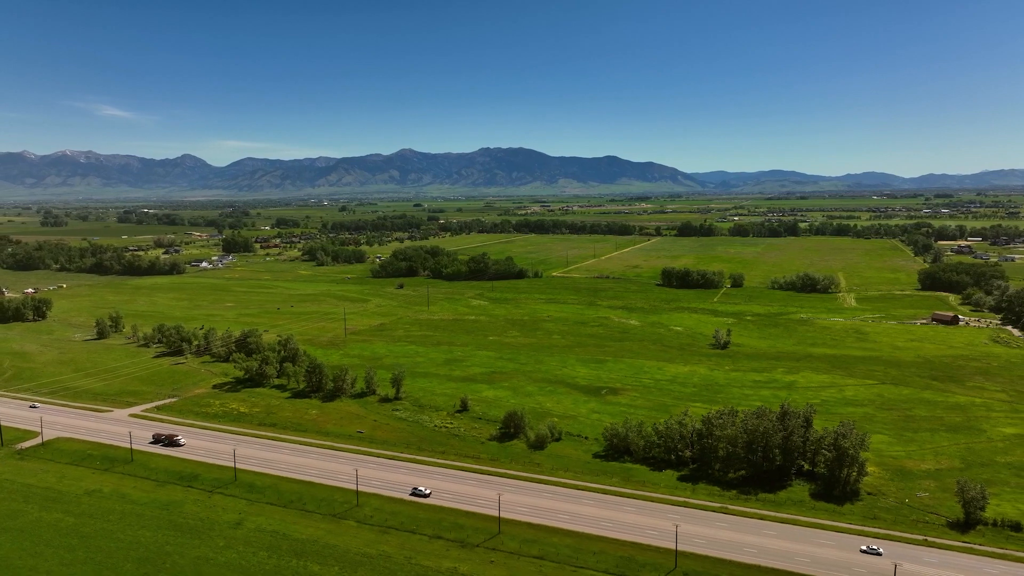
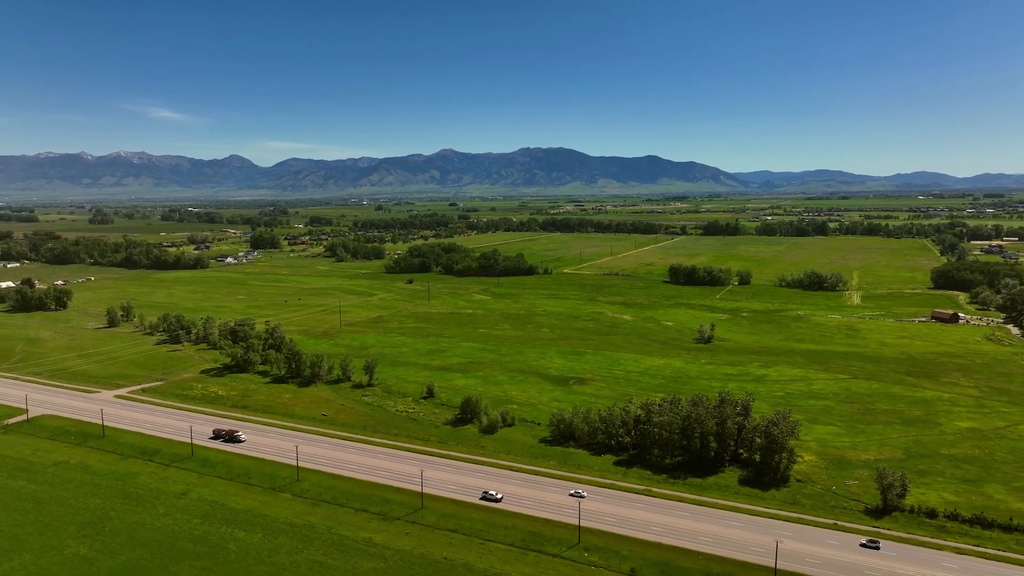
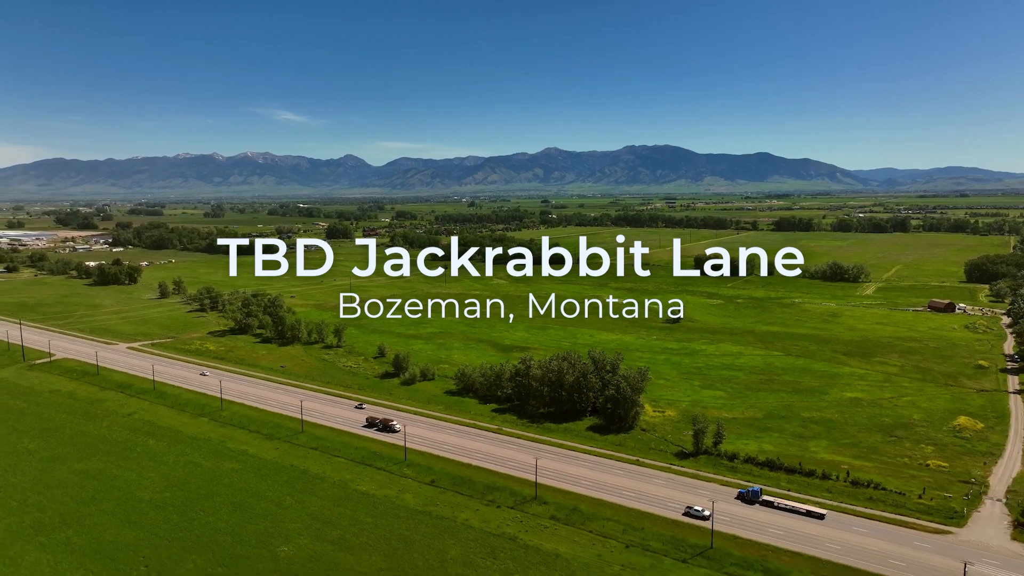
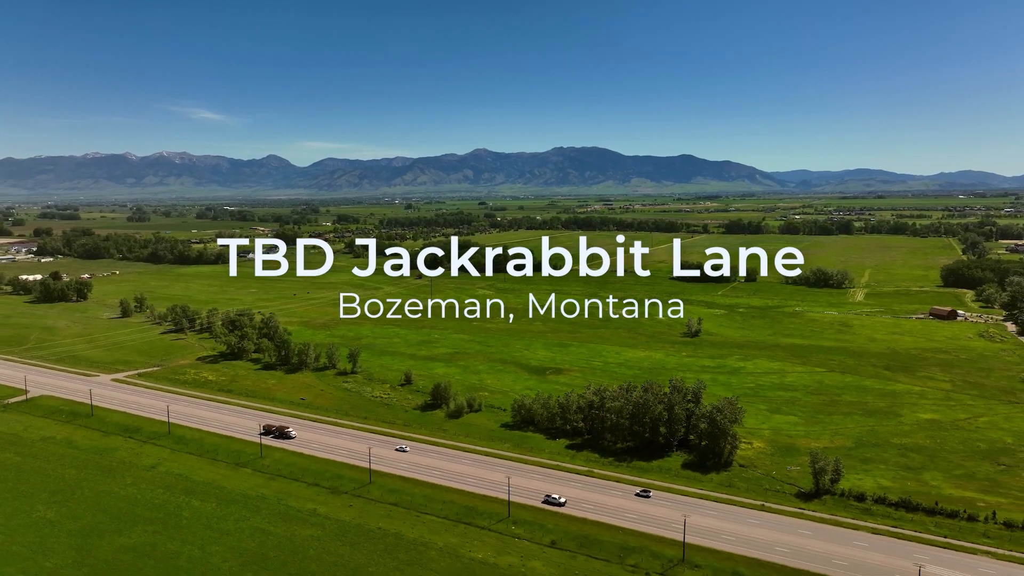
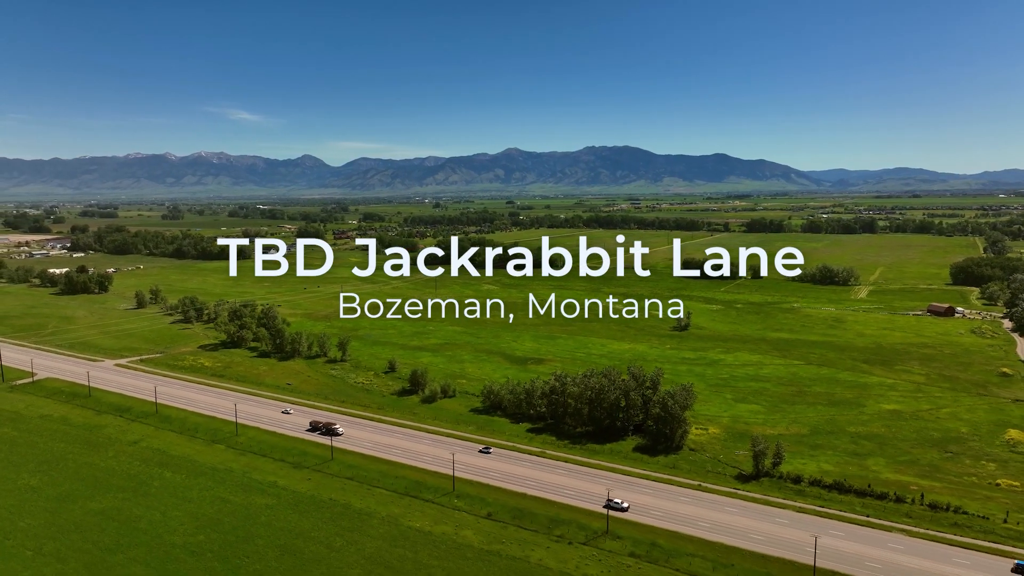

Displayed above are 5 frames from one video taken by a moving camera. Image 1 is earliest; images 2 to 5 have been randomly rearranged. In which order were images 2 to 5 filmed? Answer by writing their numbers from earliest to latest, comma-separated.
2, 4, 5, 3
